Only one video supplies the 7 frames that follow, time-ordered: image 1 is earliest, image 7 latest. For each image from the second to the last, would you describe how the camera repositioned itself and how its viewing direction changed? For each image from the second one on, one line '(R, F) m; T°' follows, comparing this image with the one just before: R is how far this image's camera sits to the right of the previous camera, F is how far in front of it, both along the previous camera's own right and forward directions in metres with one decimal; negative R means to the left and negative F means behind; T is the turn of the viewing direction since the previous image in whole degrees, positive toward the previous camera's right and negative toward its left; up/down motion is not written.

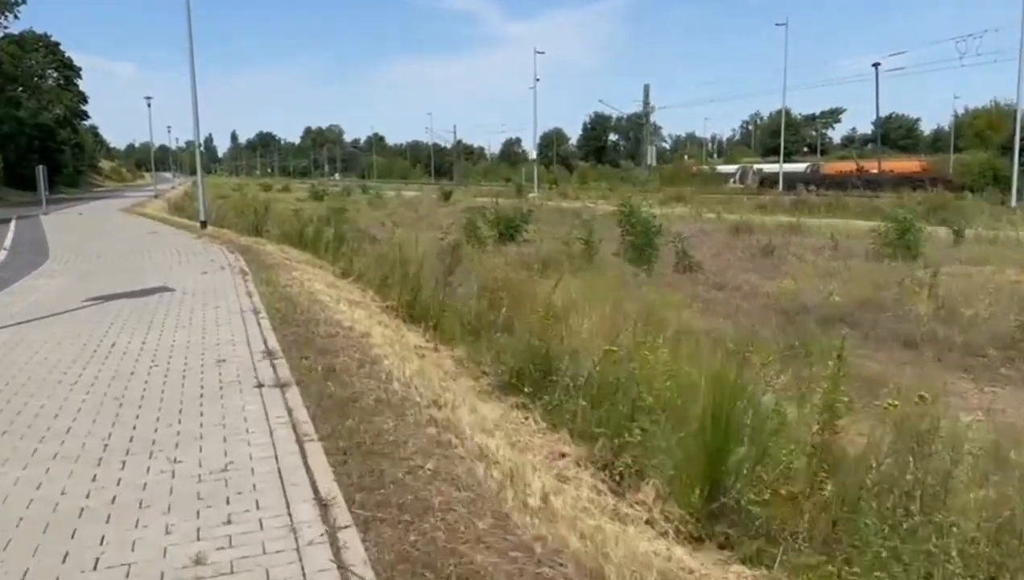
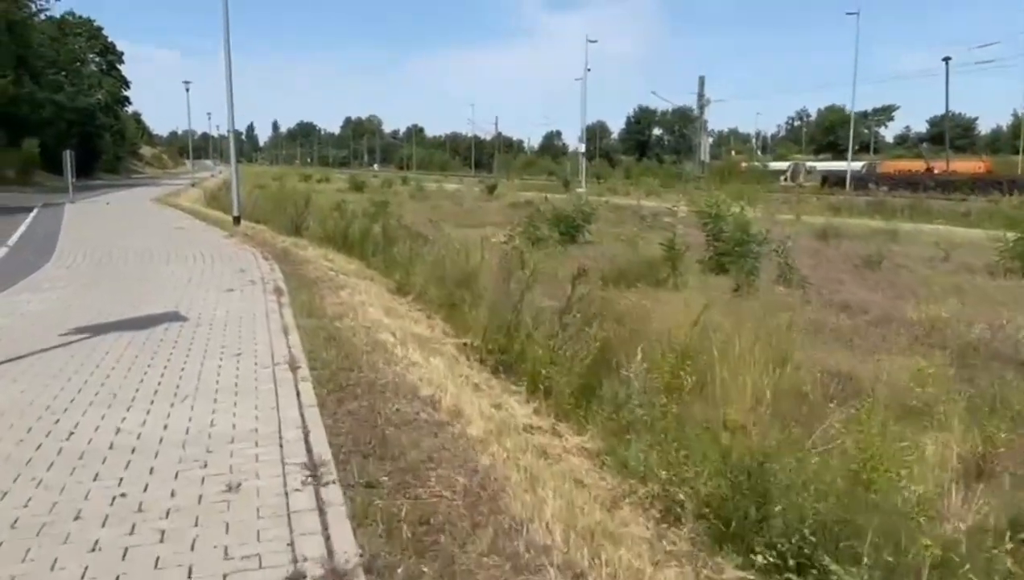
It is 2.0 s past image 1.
(-0.8, +2.5) m; -2°
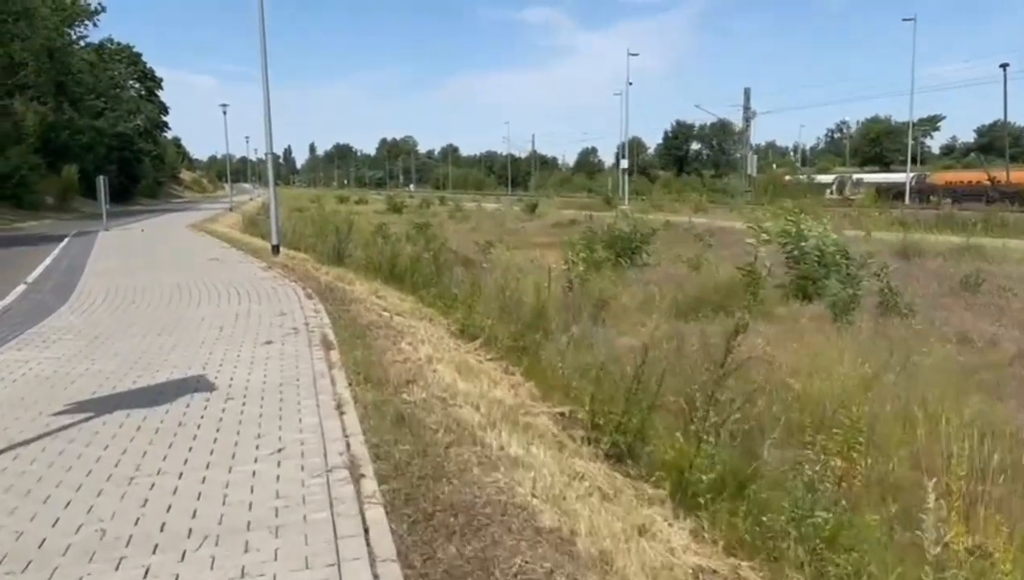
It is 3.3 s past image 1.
(-0.5, +1.6) m; -2°
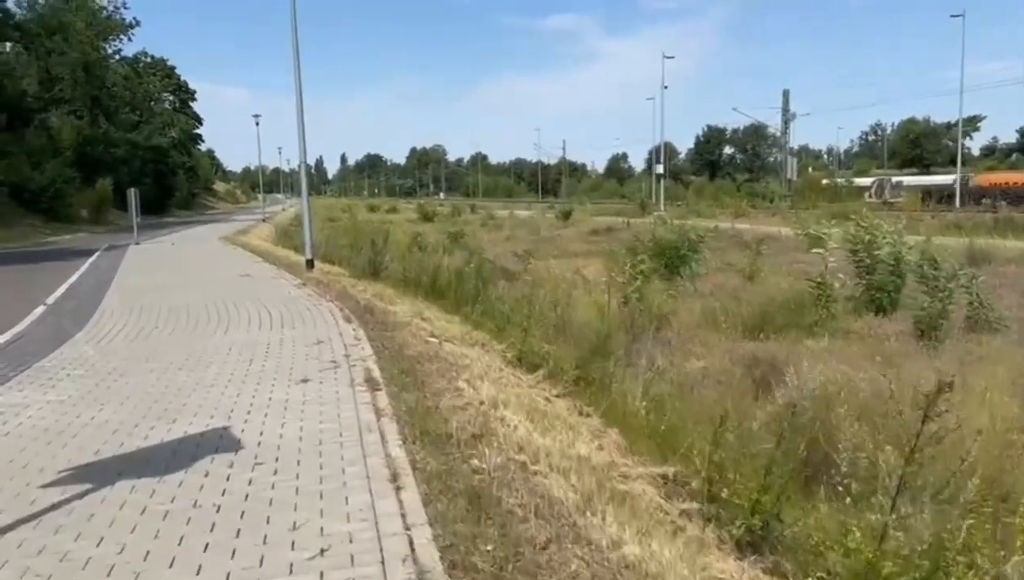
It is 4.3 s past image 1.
(-0.3, +1.1) m; -2°
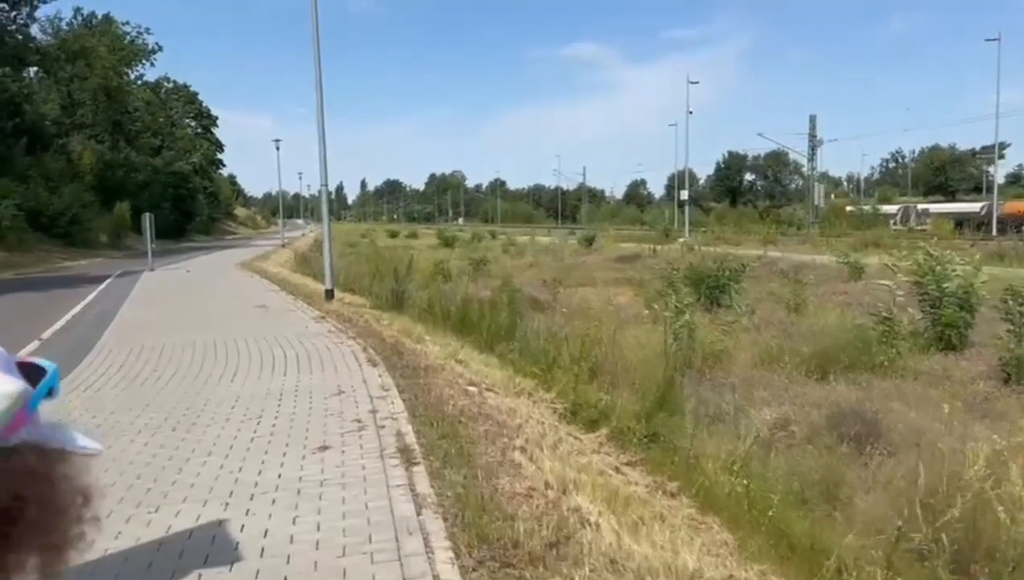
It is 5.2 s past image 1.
(-0.3, +1.2) m; -1°
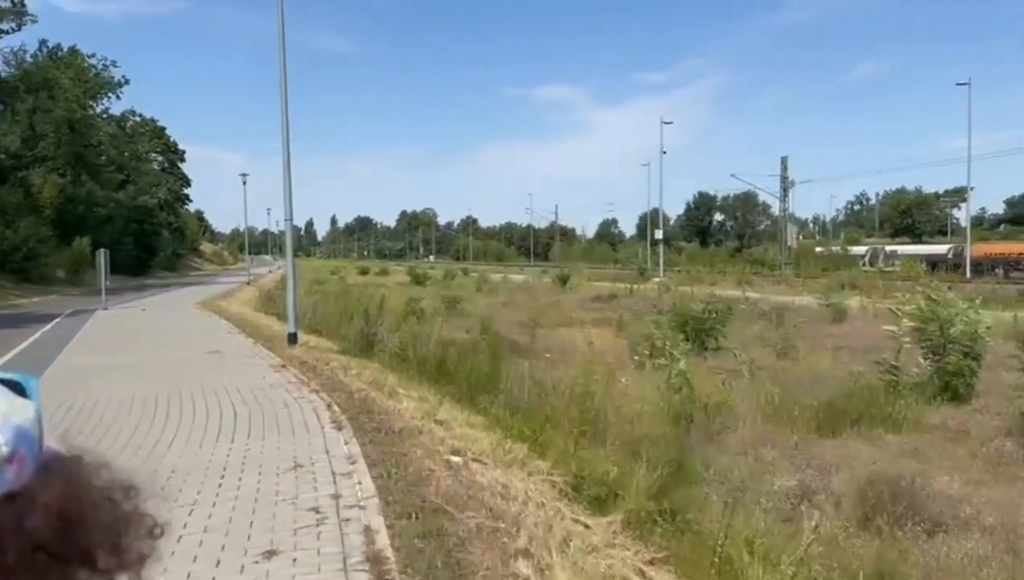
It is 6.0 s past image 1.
(-0.2, +1.1) m; +2°
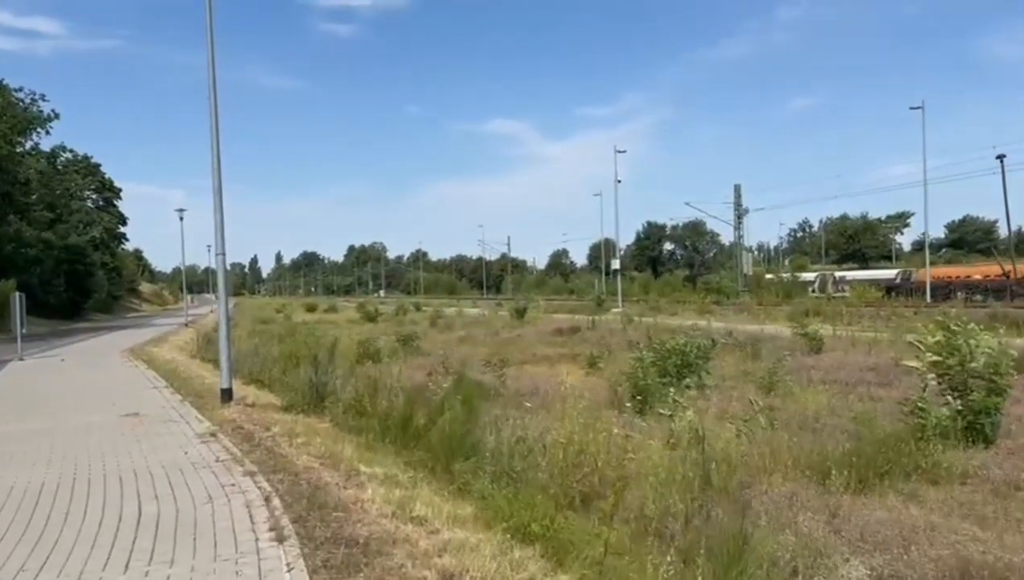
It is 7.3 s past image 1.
(-0.3, +1.8) m; +3°
